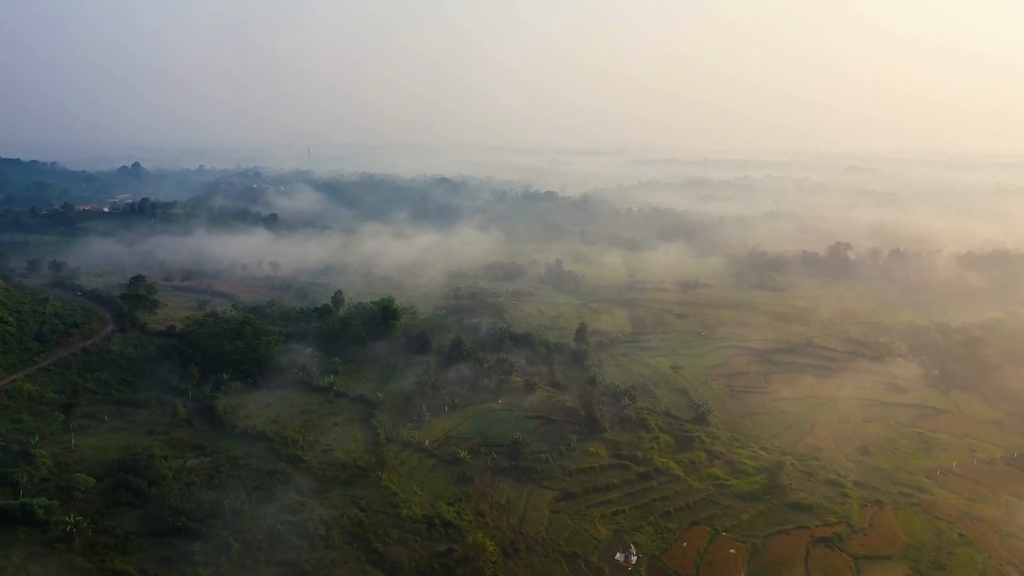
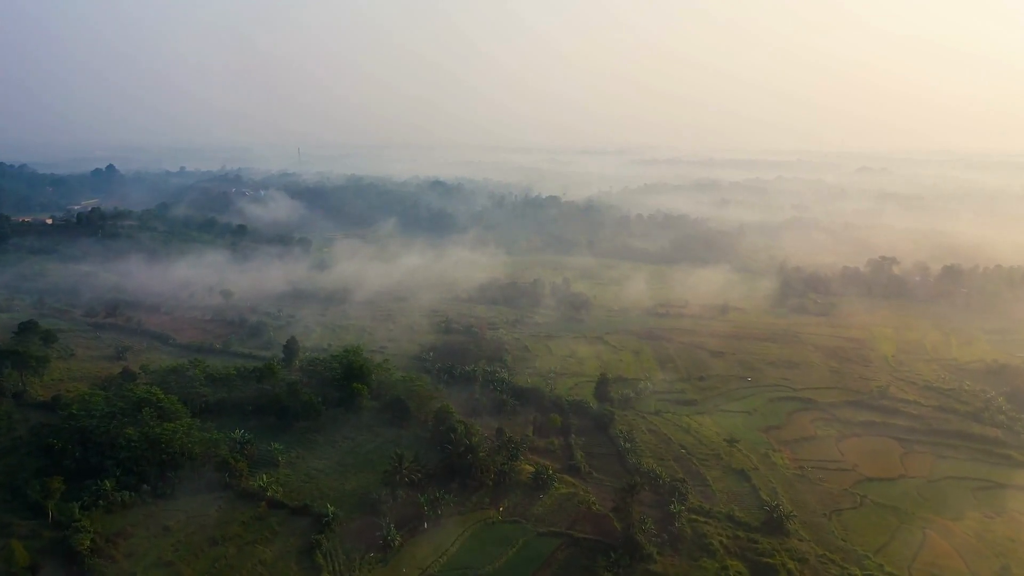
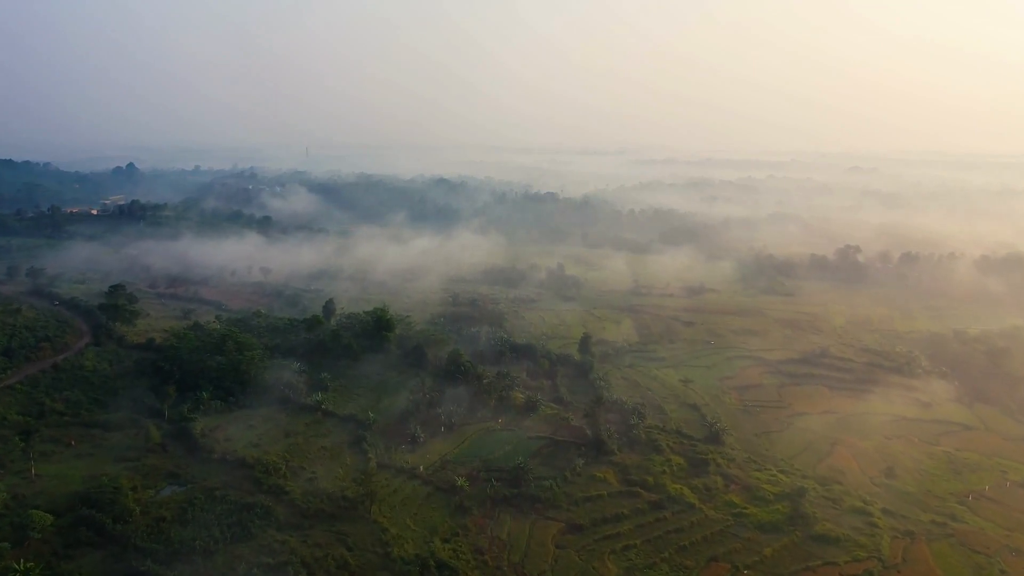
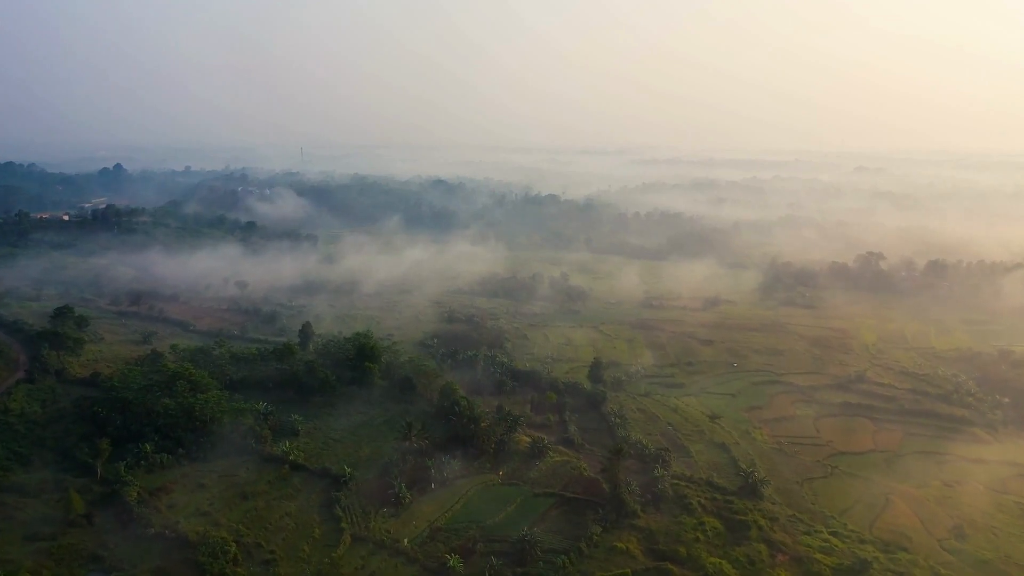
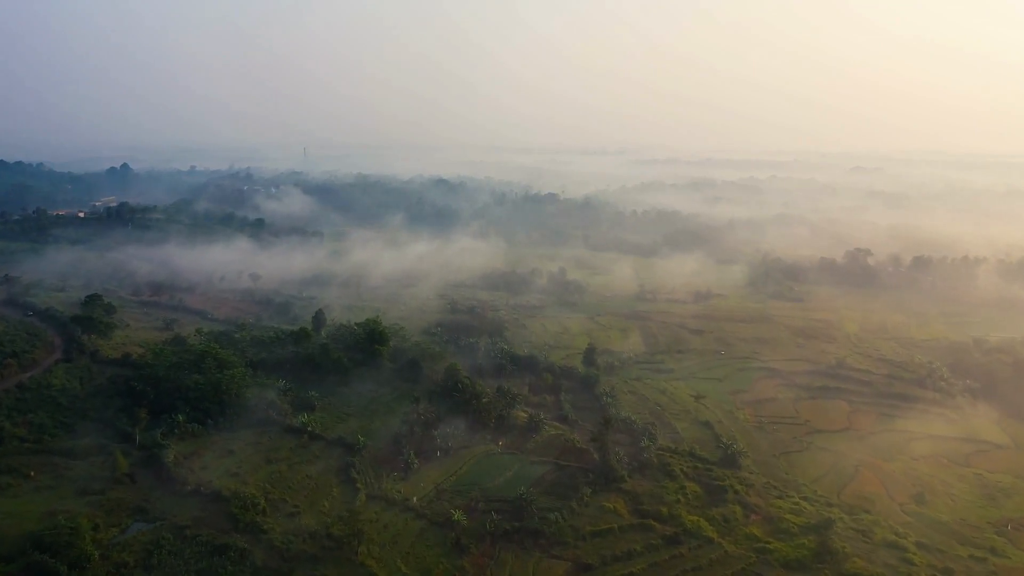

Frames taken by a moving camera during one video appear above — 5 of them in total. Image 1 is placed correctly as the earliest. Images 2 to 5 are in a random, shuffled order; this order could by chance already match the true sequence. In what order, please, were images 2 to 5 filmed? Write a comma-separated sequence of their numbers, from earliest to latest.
3, 5, 4, 2
